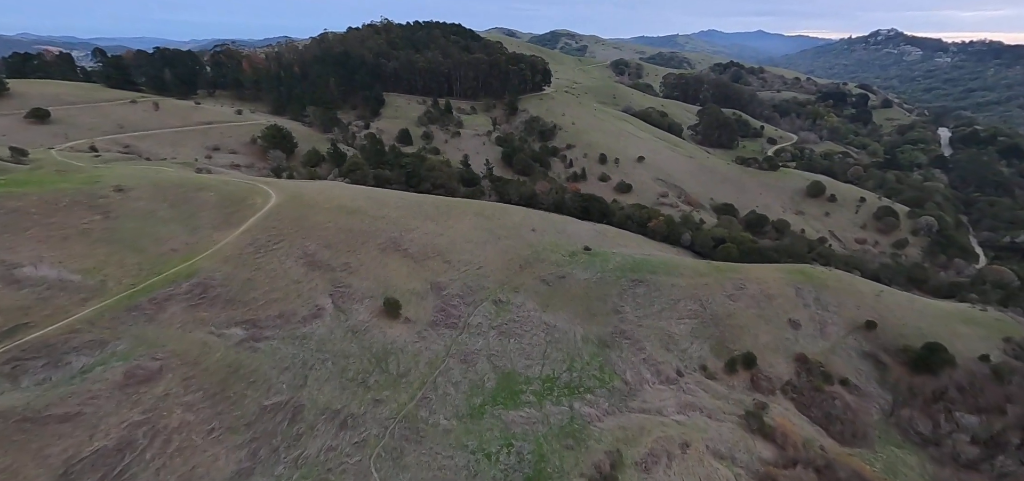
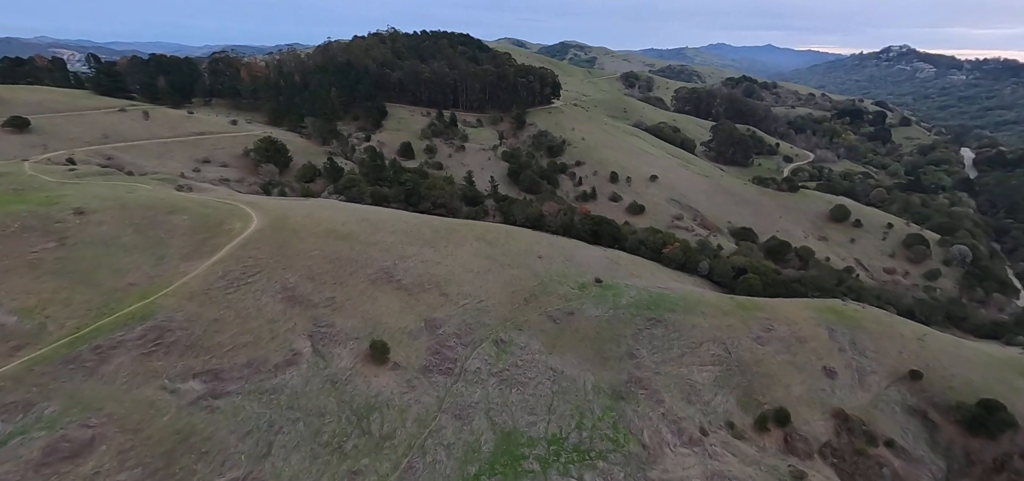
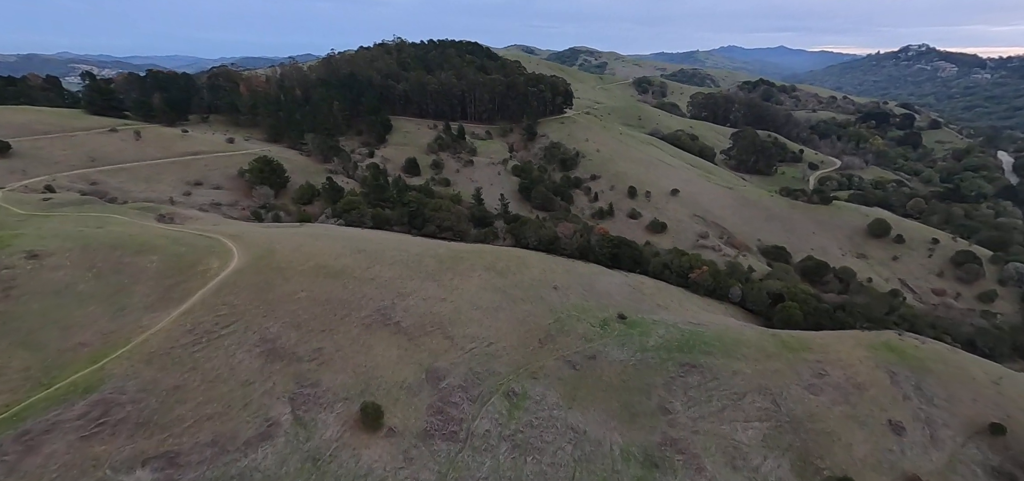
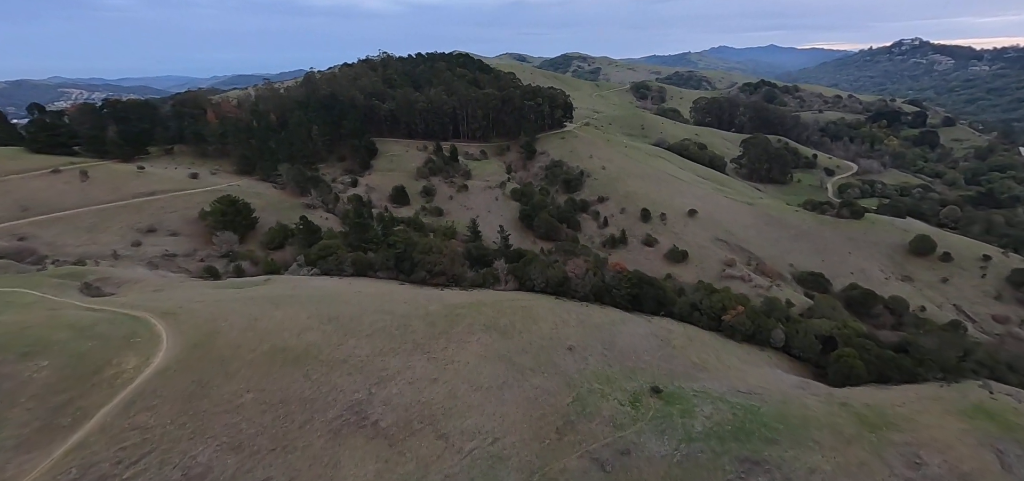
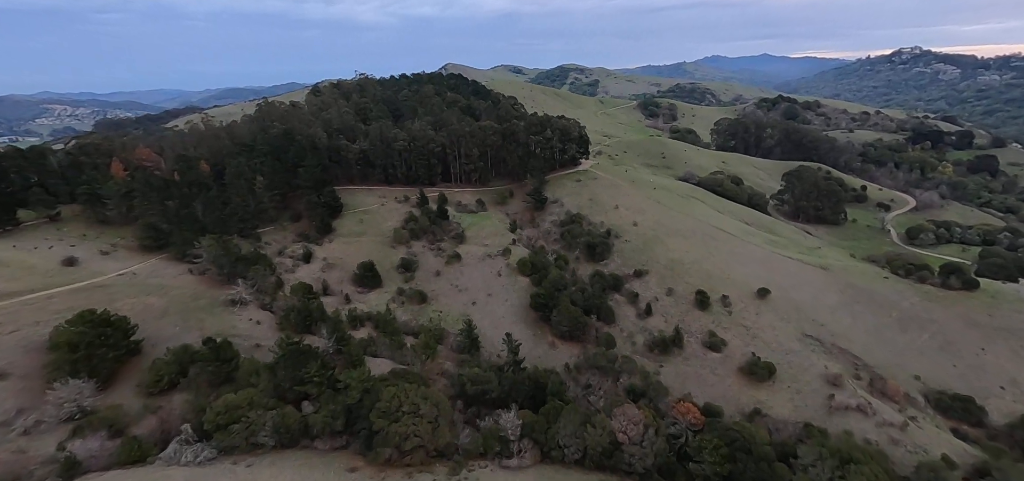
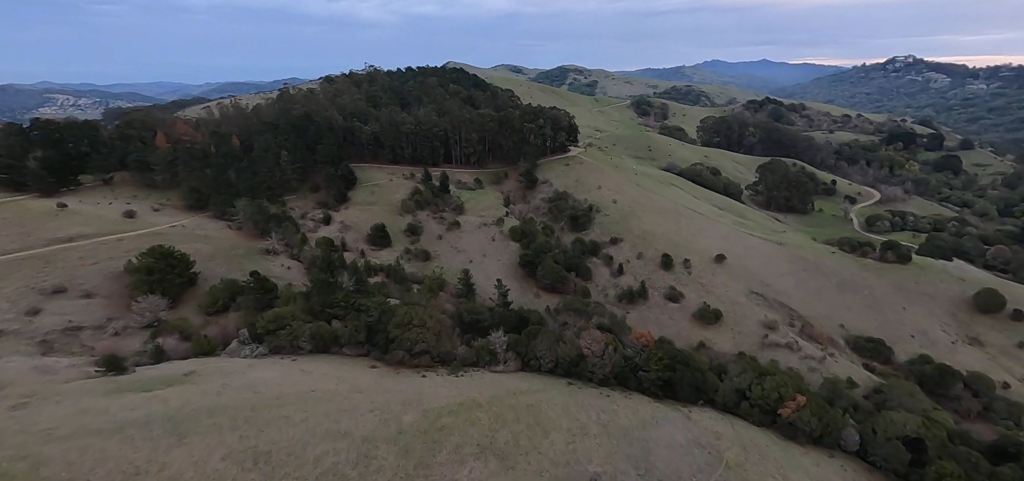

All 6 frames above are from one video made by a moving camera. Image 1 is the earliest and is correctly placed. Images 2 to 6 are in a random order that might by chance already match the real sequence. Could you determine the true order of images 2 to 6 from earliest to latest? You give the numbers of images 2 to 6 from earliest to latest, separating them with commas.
2, 3, 4, 6, 5
